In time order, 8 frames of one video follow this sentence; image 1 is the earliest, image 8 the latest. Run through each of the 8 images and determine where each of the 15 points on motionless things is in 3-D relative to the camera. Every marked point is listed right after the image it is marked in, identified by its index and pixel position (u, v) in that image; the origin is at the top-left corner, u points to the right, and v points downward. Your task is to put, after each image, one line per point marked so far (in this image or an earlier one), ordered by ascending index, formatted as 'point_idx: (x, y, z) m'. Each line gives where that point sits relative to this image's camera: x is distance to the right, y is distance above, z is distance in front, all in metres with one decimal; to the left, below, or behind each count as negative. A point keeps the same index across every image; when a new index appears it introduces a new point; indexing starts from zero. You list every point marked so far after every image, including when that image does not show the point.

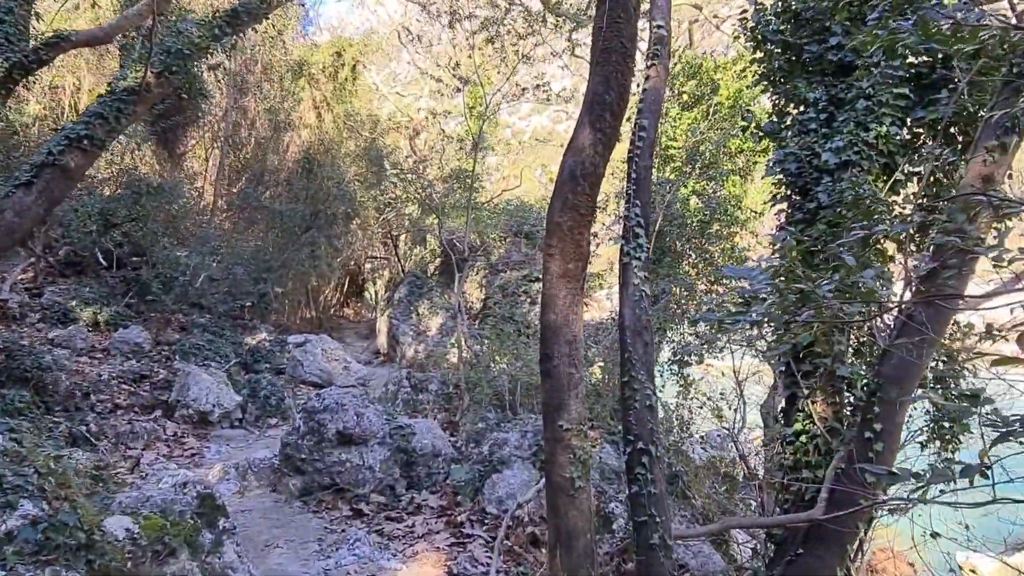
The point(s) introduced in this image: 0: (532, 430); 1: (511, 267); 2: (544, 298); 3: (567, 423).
0: (+0.1, -1.0, +5.3) m
1: (0.0, +0.3, +12.2) m
2: (+0.2, 0.0, +3.4) m
3: (+0.3, -0.6, +3.4) m
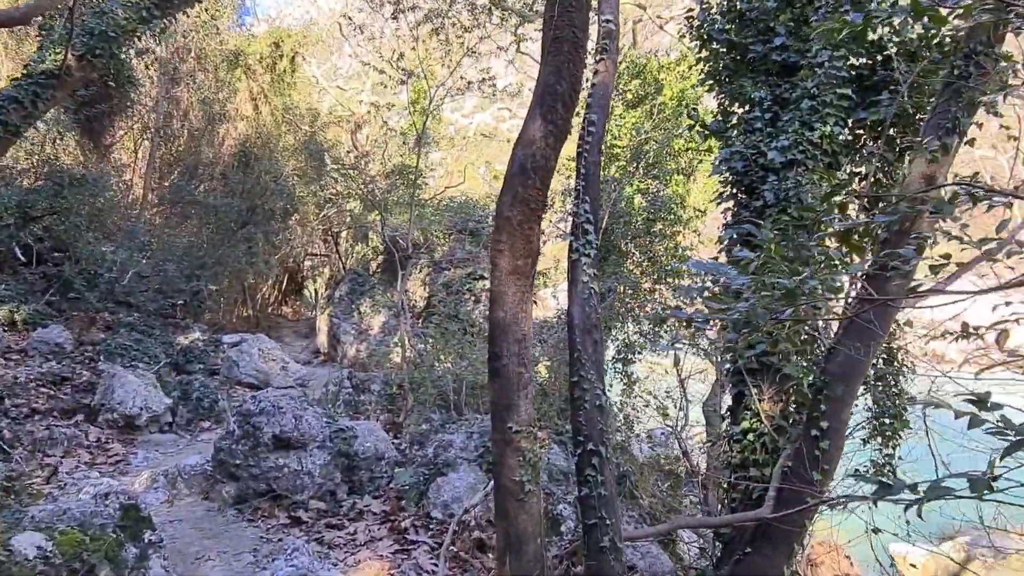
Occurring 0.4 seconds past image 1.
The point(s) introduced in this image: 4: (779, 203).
0: (-0.2, -1.0, +5.2) m
1: (-1.0, +0.4, +12.0) m
2: (-0.1, 0.0, +3.3) m
3: (0.0, -0.6, +3.3) m
4: (+1.7, +0.5, +4.5) m
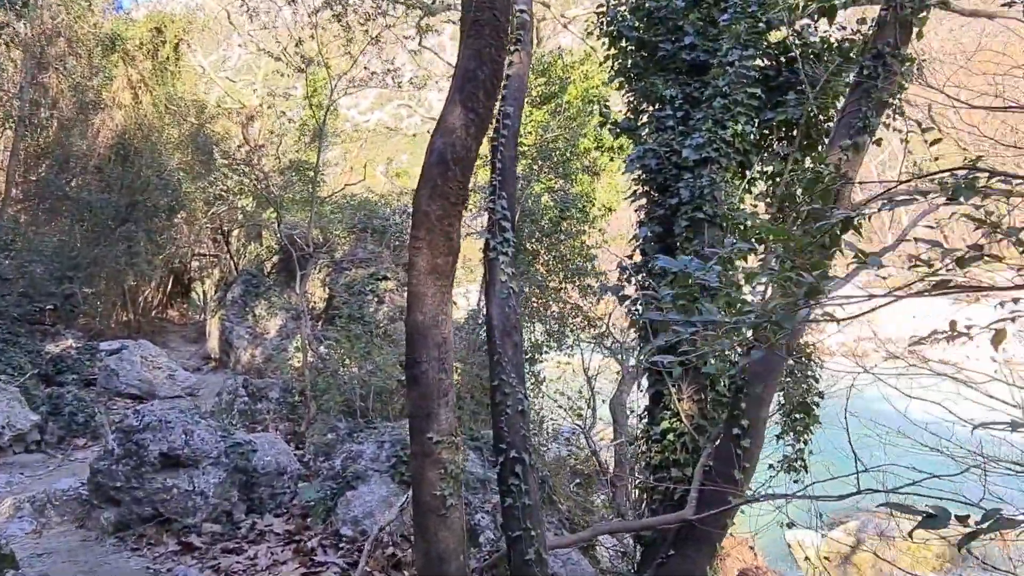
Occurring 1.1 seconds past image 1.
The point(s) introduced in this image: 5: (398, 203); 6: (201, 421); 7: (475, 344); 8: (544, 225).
0: (-0.8, -1.0, +4.9) m
1: (-2.5, +0.4, +11.5) m
2: (-0.4, 0.0, +3.1) m
3: (-0.3, -0.6, +3.1) m
4: (+1.1, +0.5, +4.5) m
5: (-1.9, +1.4, +12.0) m
6: (-2.0, -0.9, +4.7) m
7: (-0.4, -0.5, +6.9) m
8: (+0.4, +0.7, +8.6) m
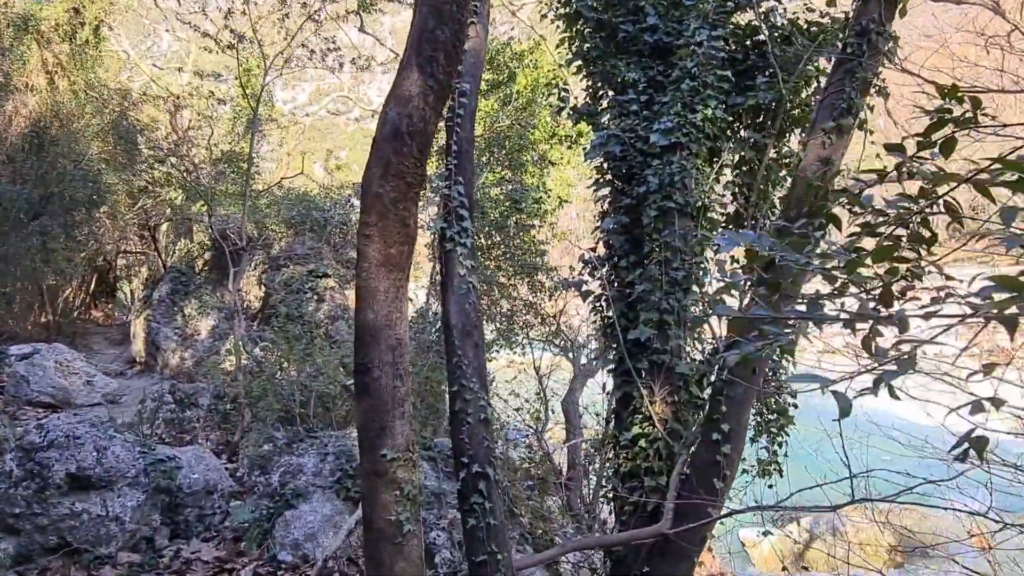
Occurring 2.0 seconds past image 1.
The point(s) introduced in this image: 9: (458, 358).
0: (-1.1, -1.0, +4.4) m
1: (-3.3, +0.4, +10.9) m
2: (-0.6, 0.0, +2.7) m
3: (-0.4, -0.6, +2.7) m
4: (+0.9, +0.6, +4.2) m
5: (-2.8, +1.4, +11.4) m
6: (-2.2, -0.8, +4.1) m
7: (-0.8, -0.5, +6.5) m
8: (-0.2, +0.8, +8.3) m
9: (-0.2, -0.3, +3.3) m
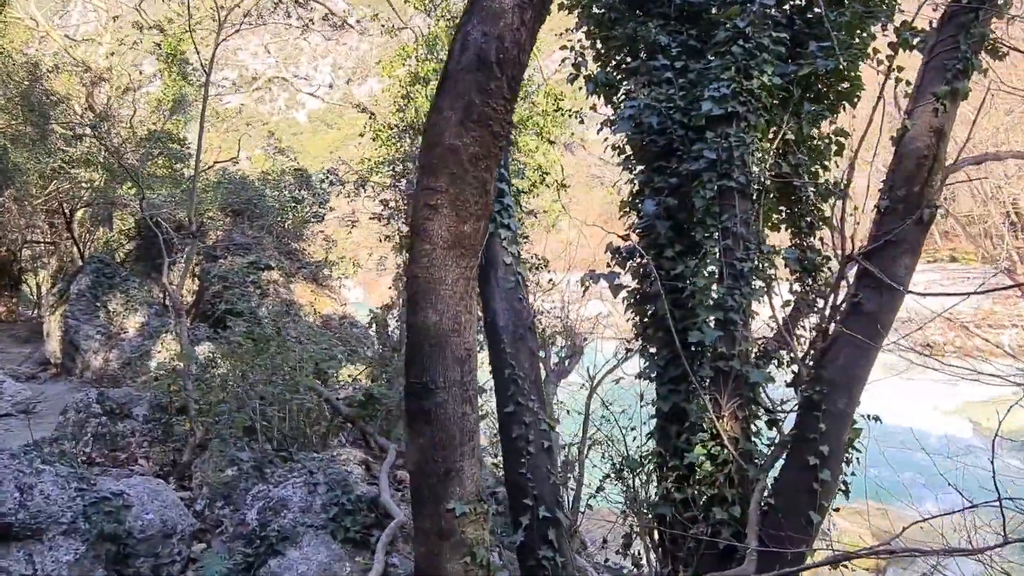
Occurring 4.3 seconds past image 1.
0: (-1.0, -0.9, +3.6) m
1: (-3.8, +0.5, +9.9) m
2: (-0.3, 0.0, +1.9) m
3: (-0.1, -0.6, +1.9) m
4: (+1.0, +0.6, +3.6) m
5: (-3.3, +1.5, +10.4) m
6: (-2.1, -0.8, +3.2) m
7: (-0.9, -0.4, +5.8) m
8: (-0.4, +0.9, +7.5) m
9: (0.0, -0.3, +2.6) m
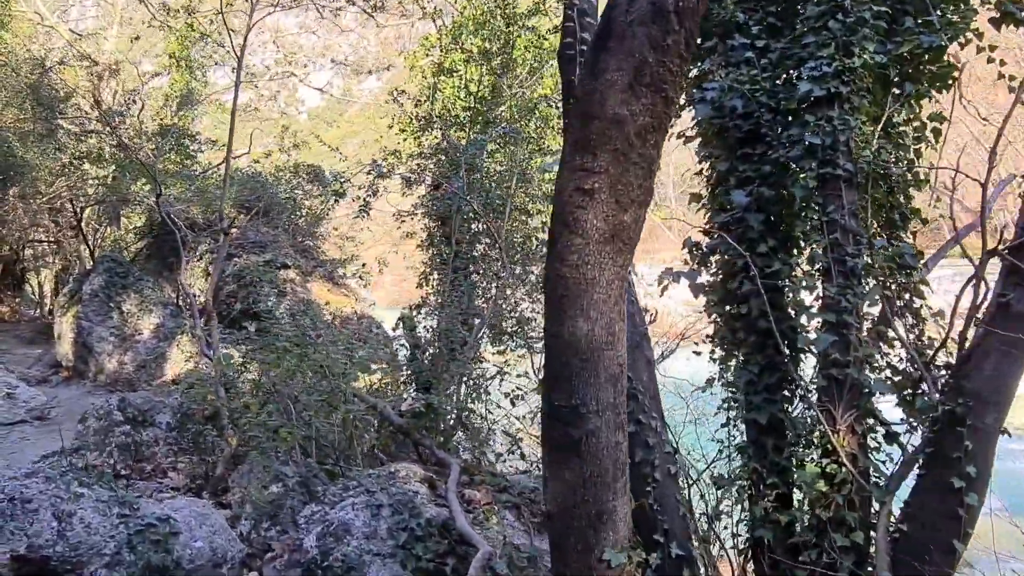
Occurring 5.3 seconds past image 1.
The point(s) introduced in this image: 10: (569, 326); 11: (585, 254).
0: (-0.6, -0.9, +3.3) m
1: (-3.4, +0.5, +9.6) m
2: (+0.1, 0.0, +1.6) m
3: (+0.2, -0.6, +1.6) m
4: (+1.4, +0.6, +3.3) m
5: (-2.9, +1.5, +10.1) m
6: (-1.7, -0.8, +2.9) m
7: (-0.5, -0.4, +5.4) m
8: (-0.1, +0.9, +7.2) m
9: (+0.4, -0.3, +2.3) m
10: (+0.1, -0.1, +1.6) m
11: (+0.2, +0.1, +1.6) m
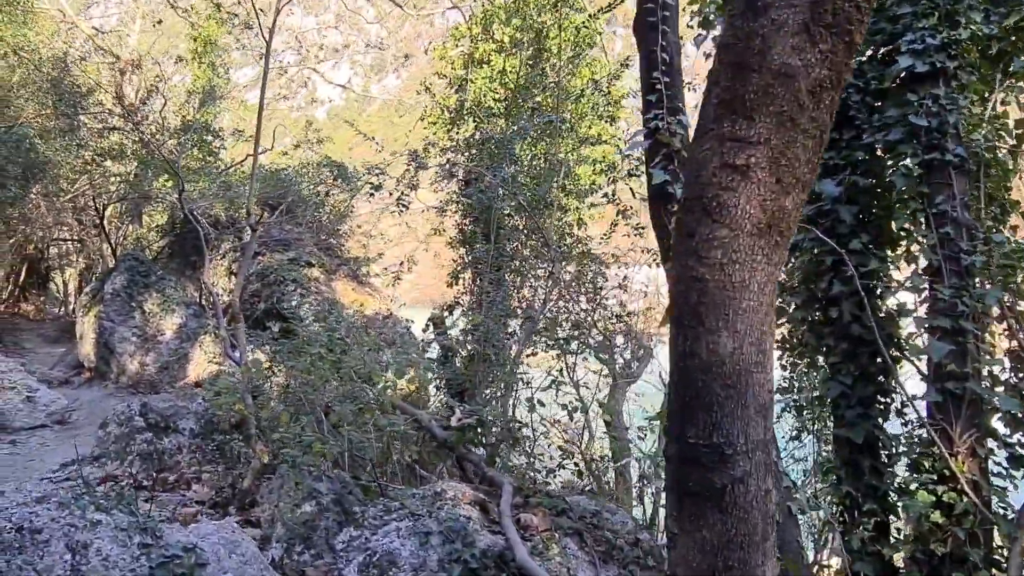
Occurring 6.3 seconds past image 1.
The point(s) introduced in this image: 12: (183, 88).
0: (-0.3, -0.9, +3.0) m
1: (-3.0, +0.5, +9.3) m
2: (+0.3, 0.0, +1.2) m
3: (+0.4, -0.6, +1.3) m
4: (+1.6, +0.6, +2.9) m
5: (-2.5, +1.5, +9.8) m
6: (-1.5, -0.8, +2.6) m
7: (-0.2, -0.4, +5.1) m
8: (+0.3, +0.9, +6.8) m
9: (+0.6, -0.3, +1.9) m
10: (+0.3, -0.1, +1.2) m
11: (+0.4, +0.1, +1.2) m
12: (-4.6, +2.8, +10.1) m
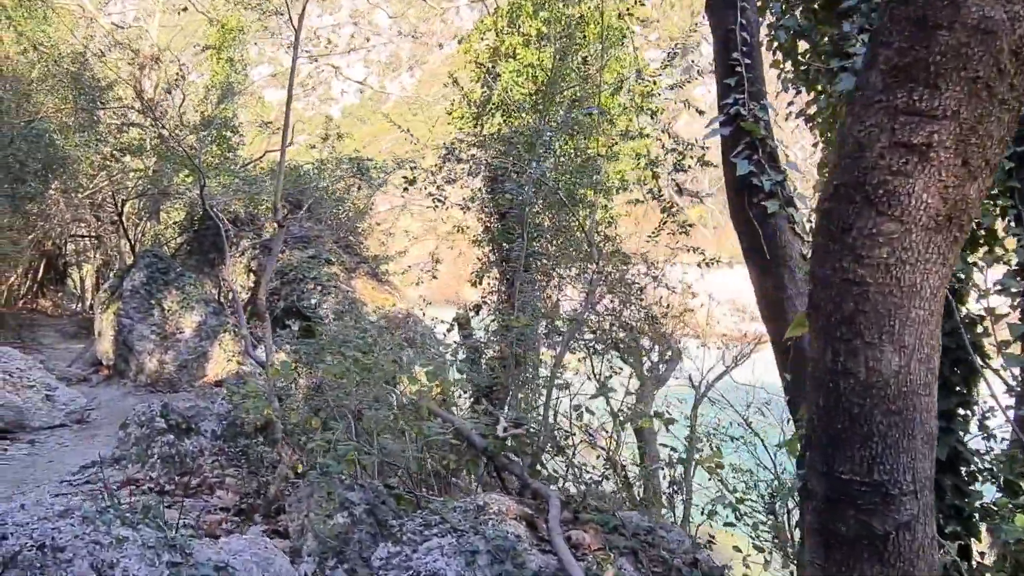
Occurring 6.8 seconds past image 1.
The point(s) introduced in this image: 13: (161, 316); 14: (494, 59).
0: (-0.2, -0.9, +2.8) m
1: (-2.7, +0.5, +9.1) m
2: (+0.5, 0.0, +1.0) m
3: (+0.6, -0.6, +1.0) m
4: (+1.8, +0.6, +2.7) m
5: (-2.2, +1.6, +9.6) m
6: (-1.3, -0.8, +2.4) m
7: (0.0, -0.4, +4.9) m
8: (+0.5, +0.9, +6.6) m
9: (+0.8, -0.3, +1.7) m
10: (+0.5, -0.1, +1.0) m
11: (+0.5, +0.1, +1.0) m
12: (-4.2, +2.8, +10.0) m
13: (-4.3, -0.3, +8.9) m
14: (-0.2, +2.4, +7.6) m
